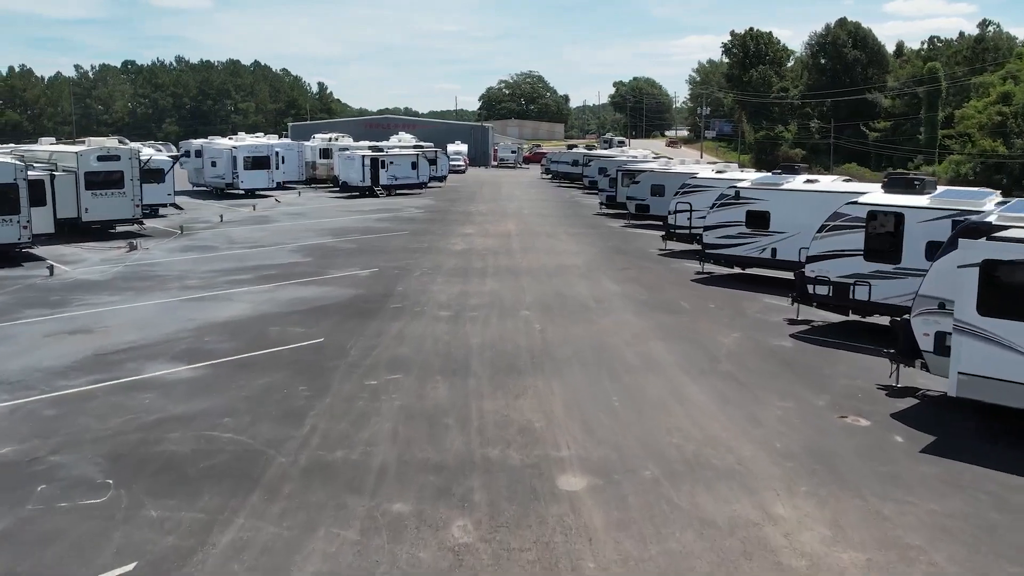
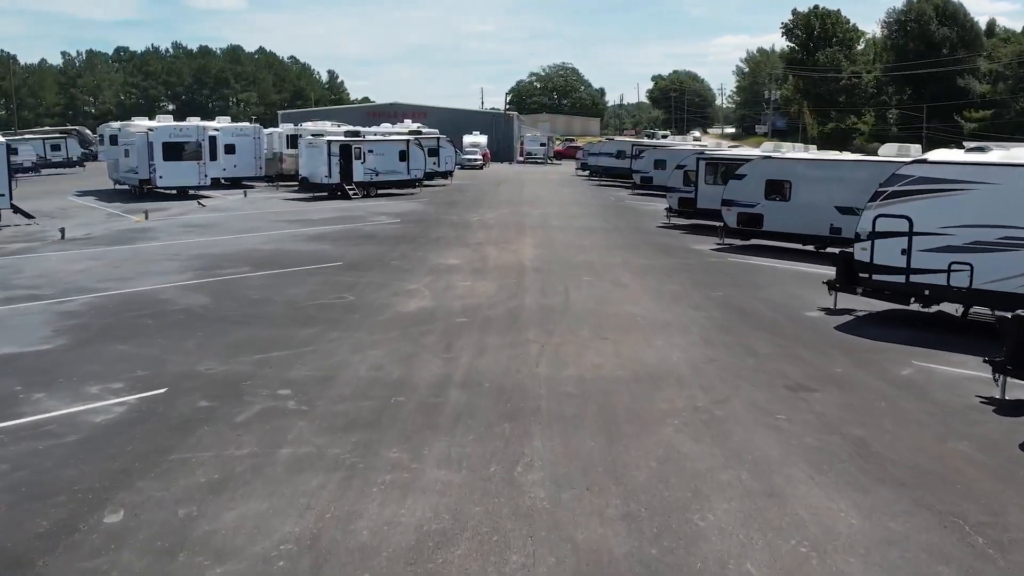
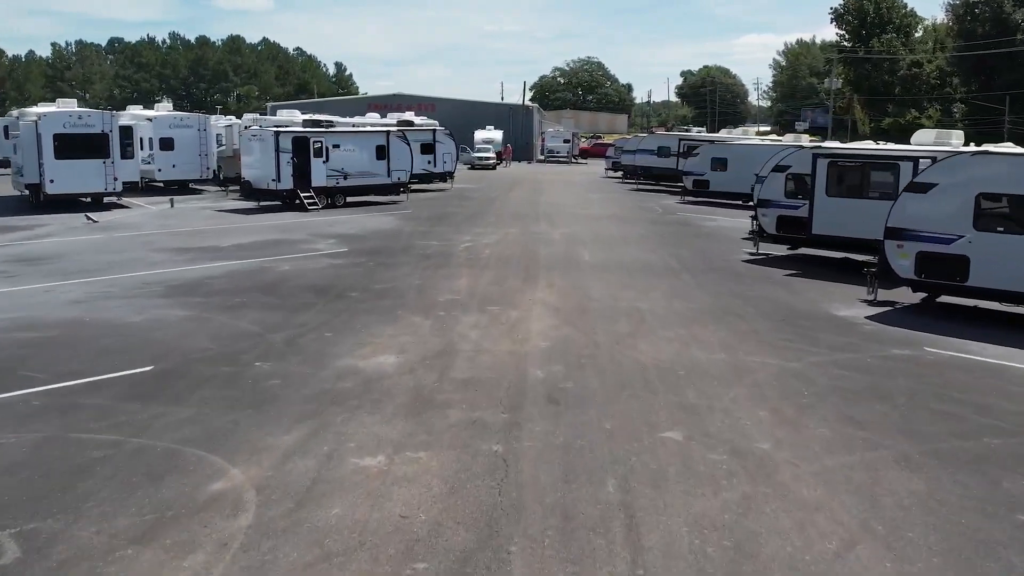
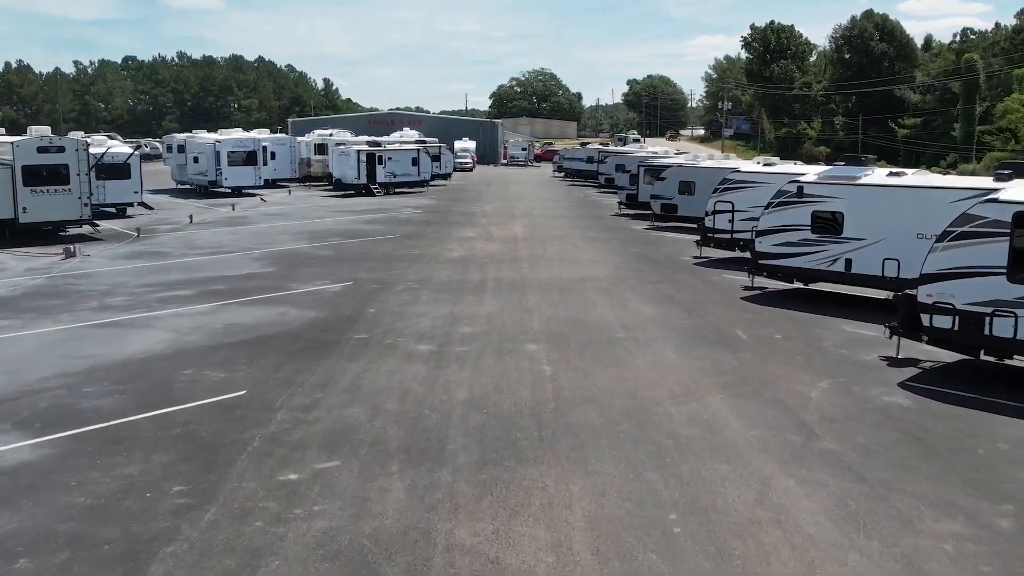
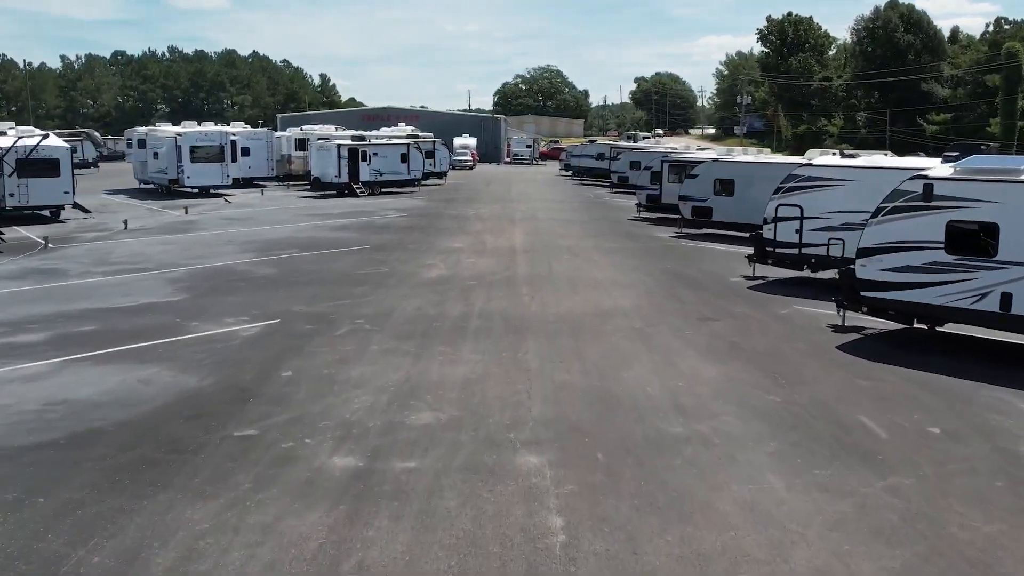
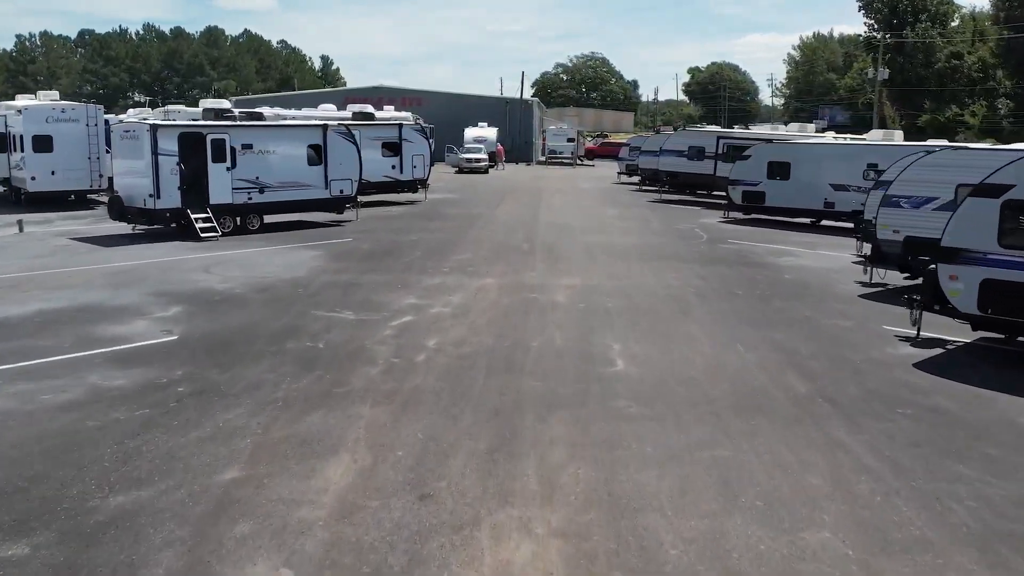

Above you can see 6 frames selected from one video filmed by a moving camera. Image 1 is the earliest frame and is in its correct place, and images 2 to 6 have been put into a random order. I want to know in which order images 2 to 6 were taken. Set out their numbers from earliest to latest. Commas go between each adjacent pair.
4, 5, 2, 3, 6
